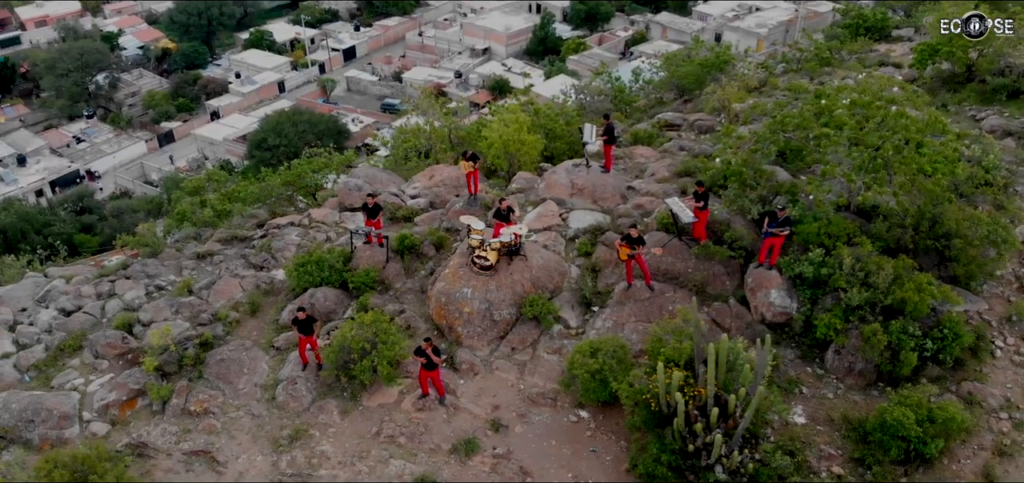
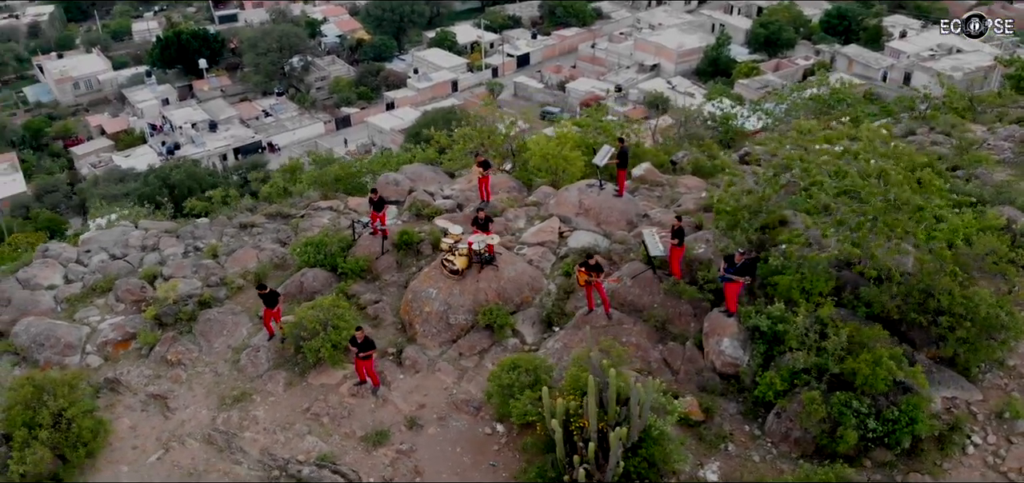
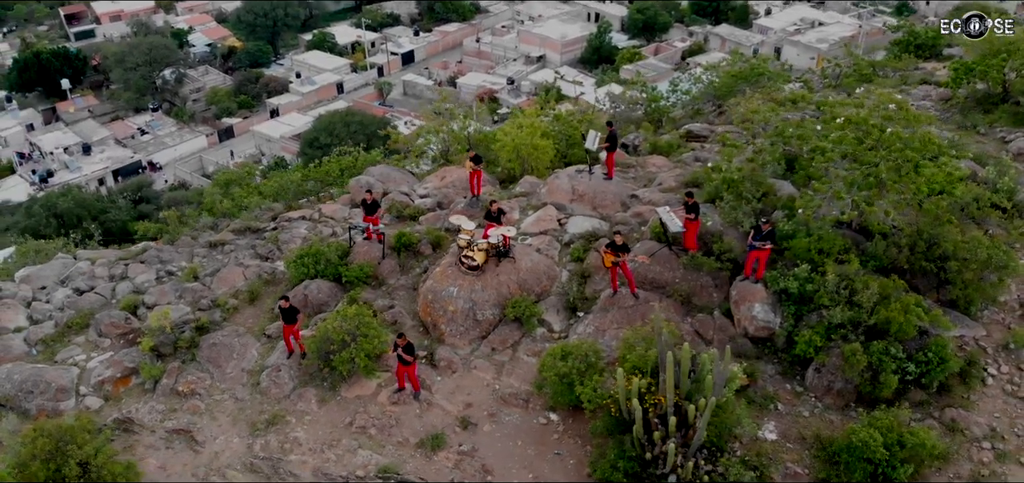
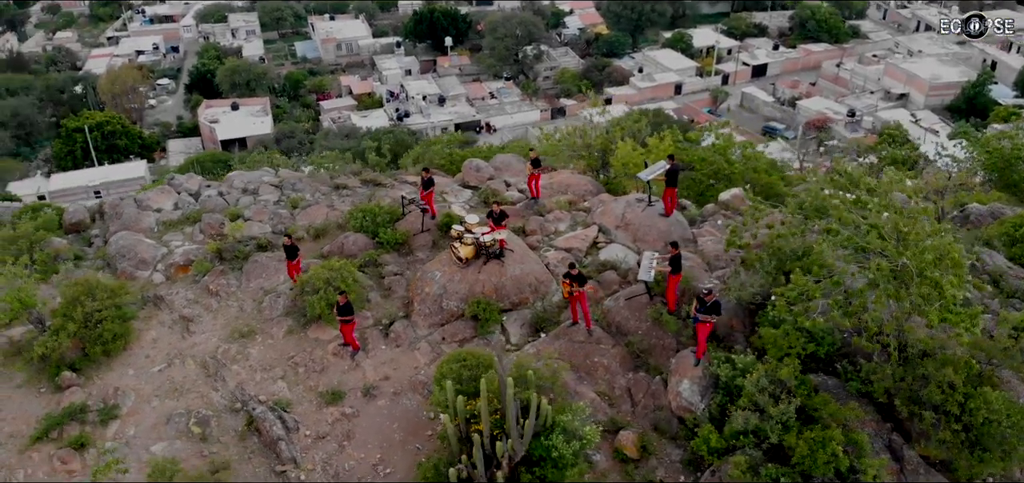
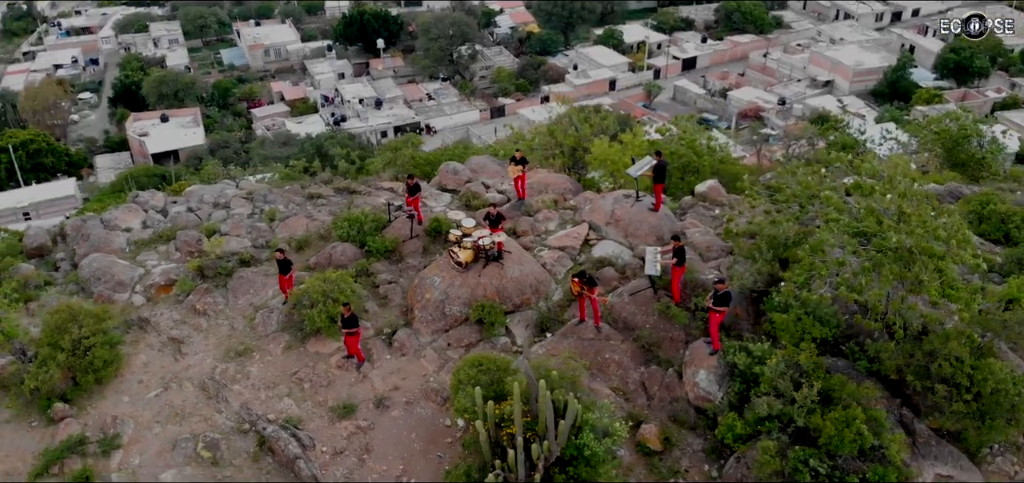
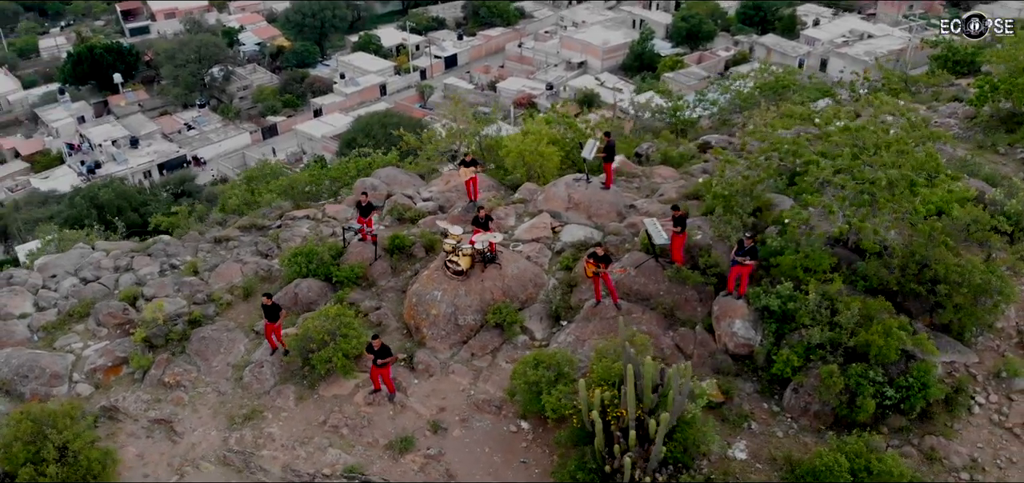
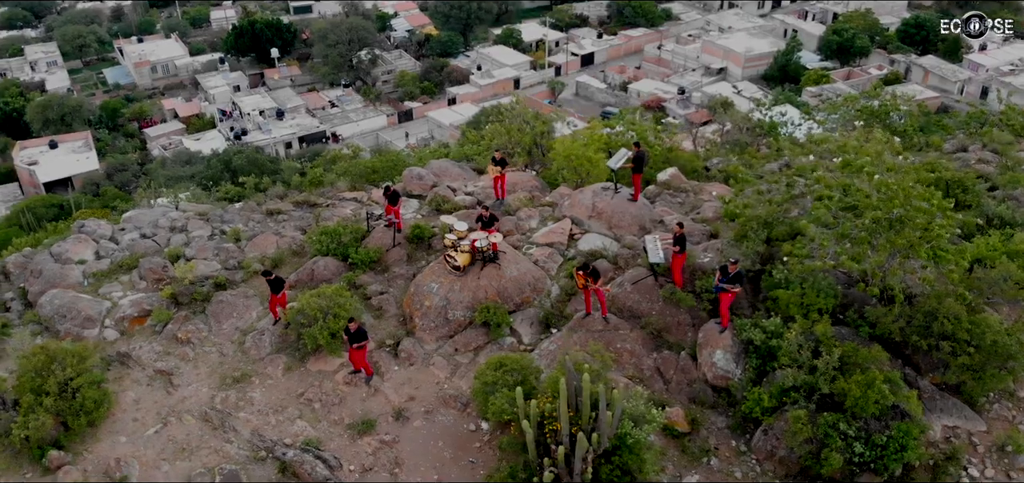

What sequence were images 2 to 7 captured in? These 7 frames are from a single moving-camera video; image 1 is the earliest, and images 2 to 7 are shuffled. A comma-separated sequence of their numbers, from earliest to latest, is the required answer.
3, 6, 2, 7, 5, 4
